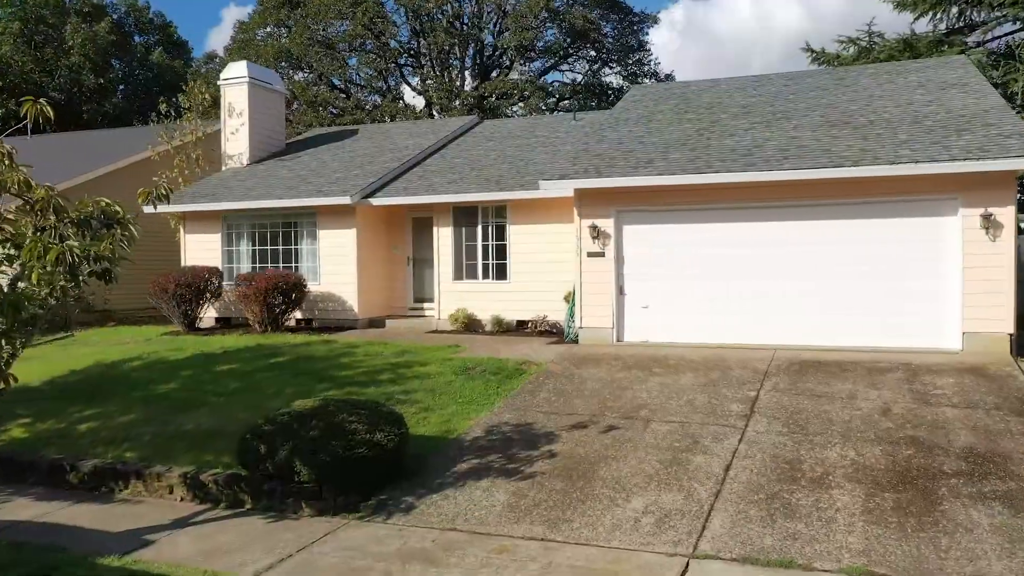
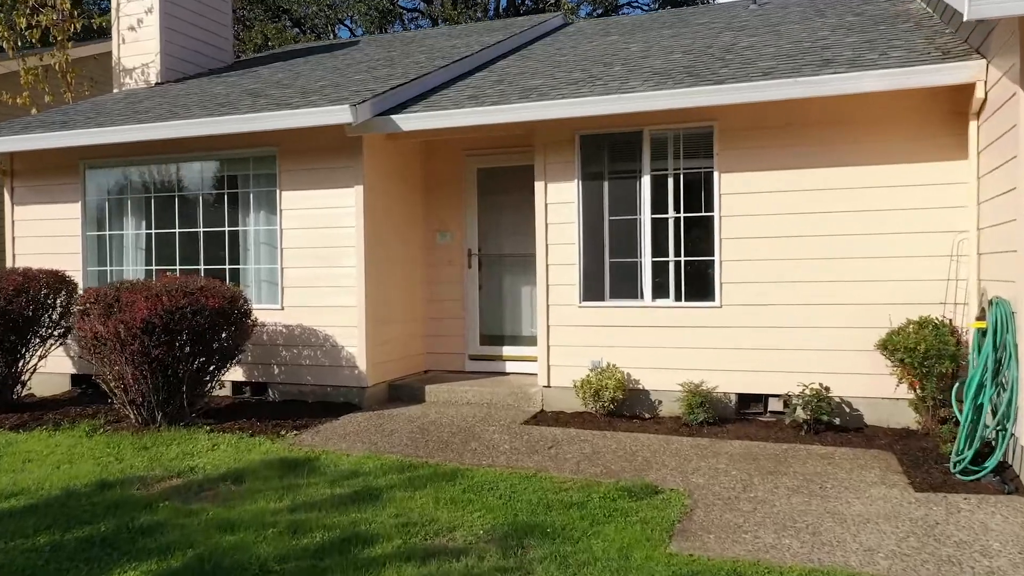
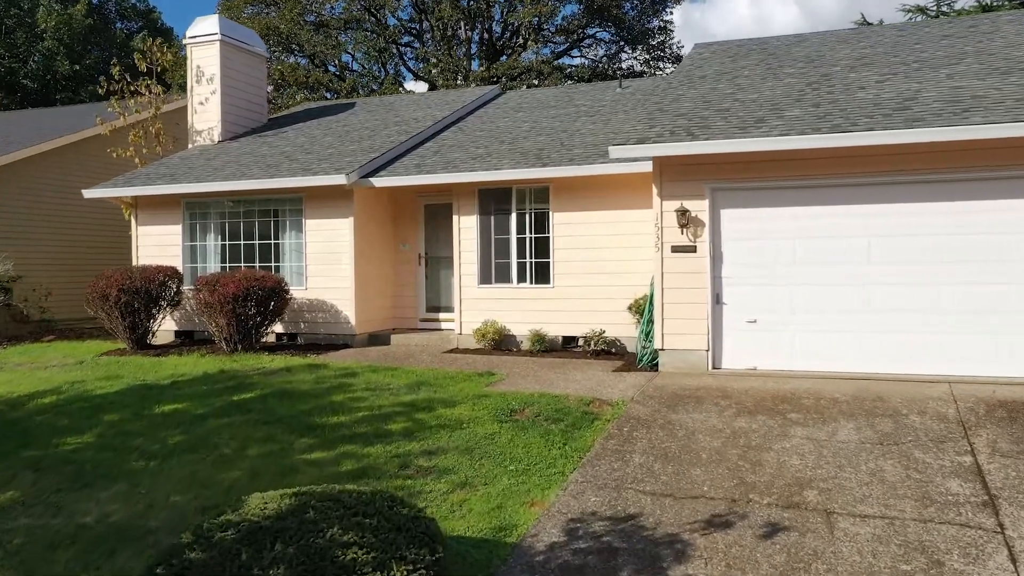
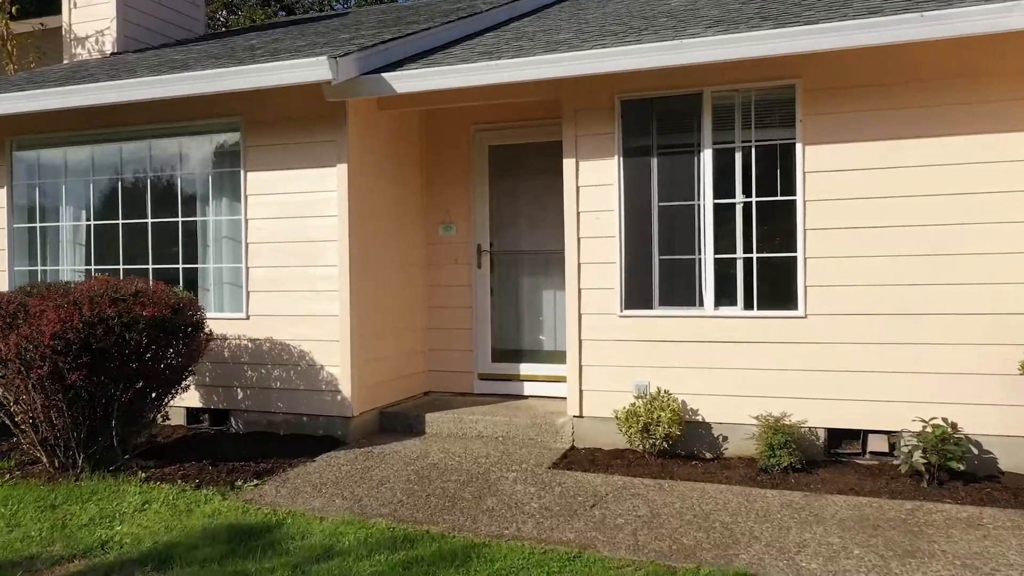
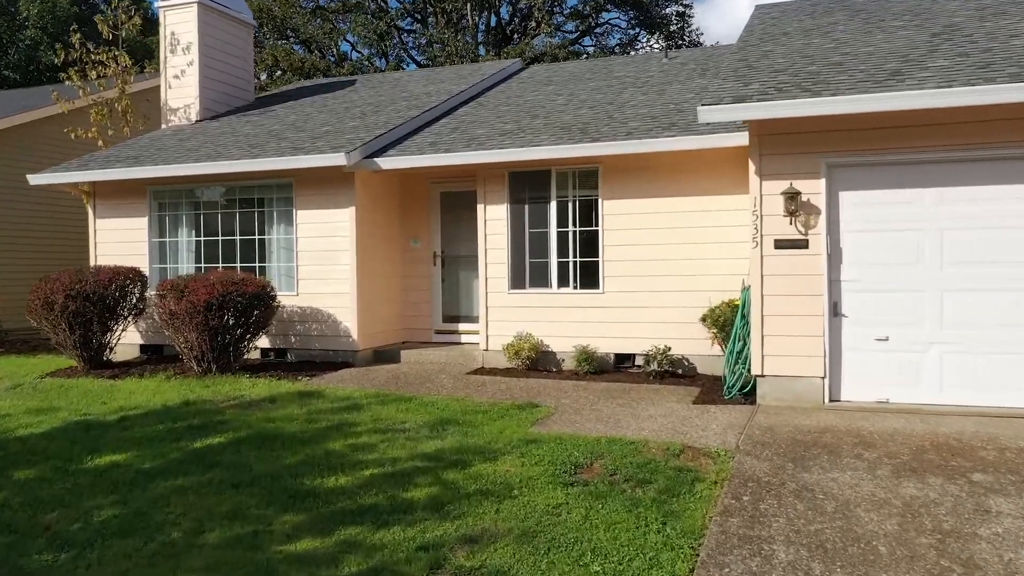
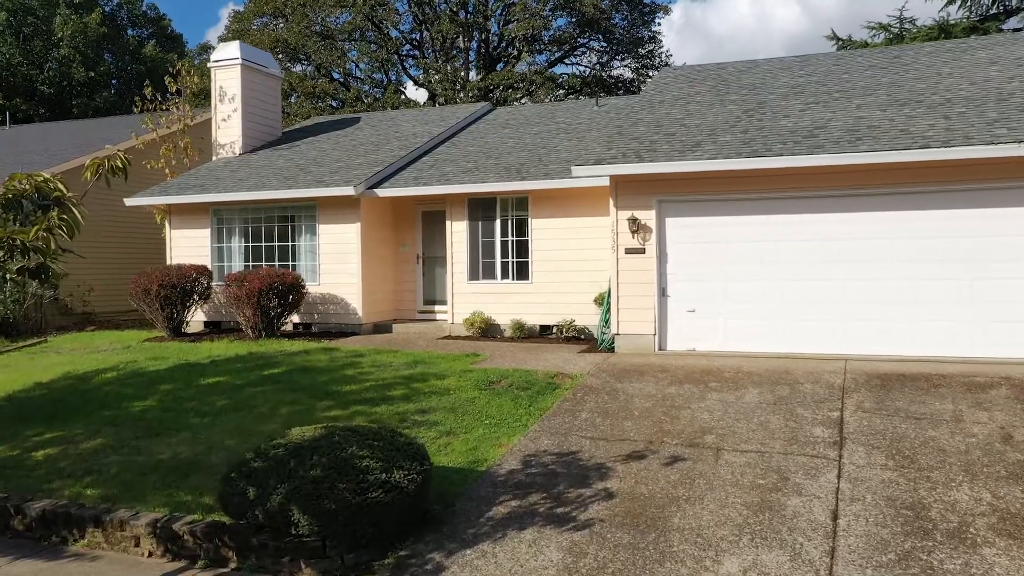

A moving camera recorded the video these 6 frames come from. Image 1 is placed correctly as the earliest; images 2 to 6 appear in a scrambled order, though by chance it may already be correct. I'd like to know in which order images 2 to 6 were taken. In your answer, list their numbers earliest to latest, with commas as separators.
6, 3, 5, 2, 4
